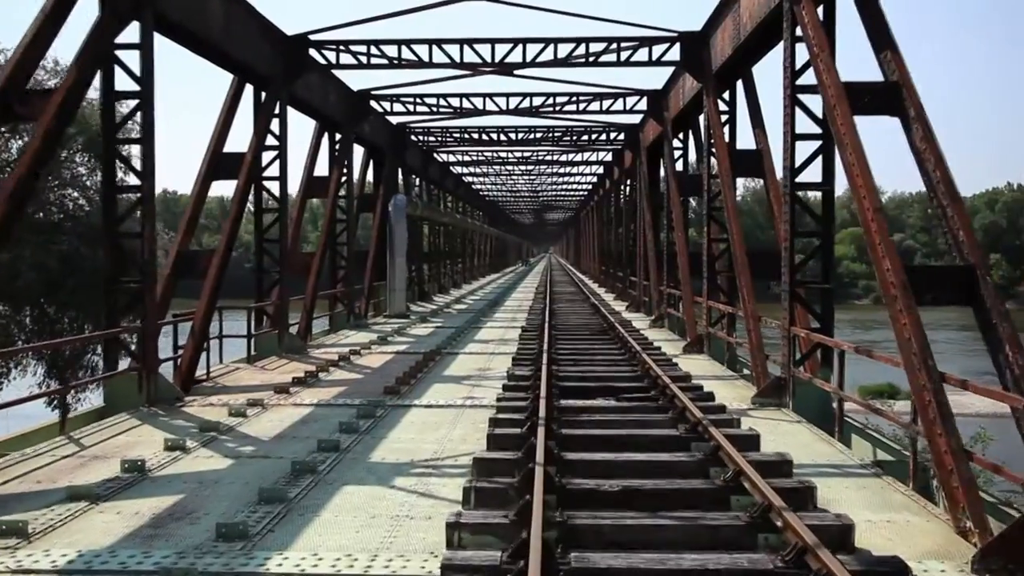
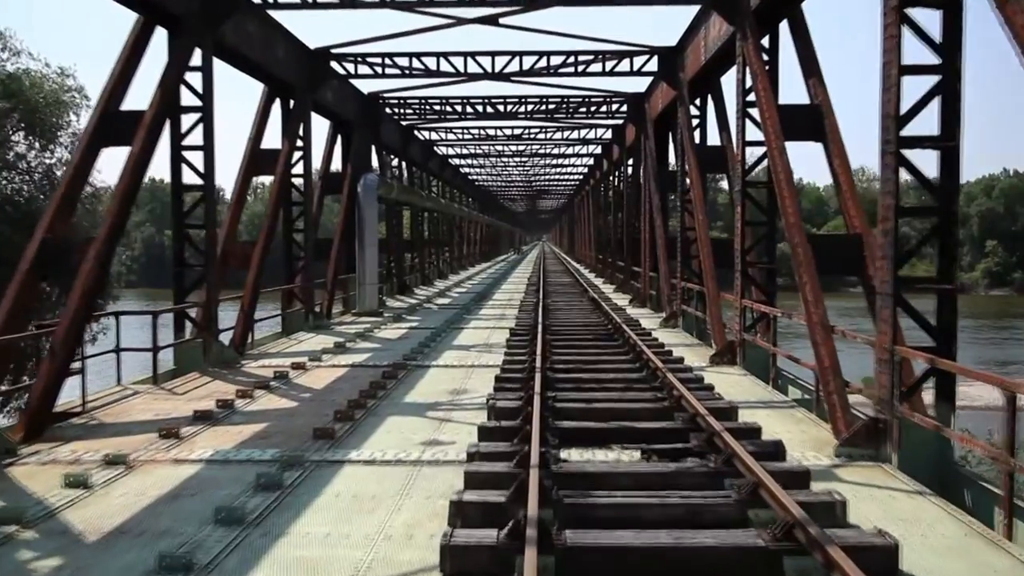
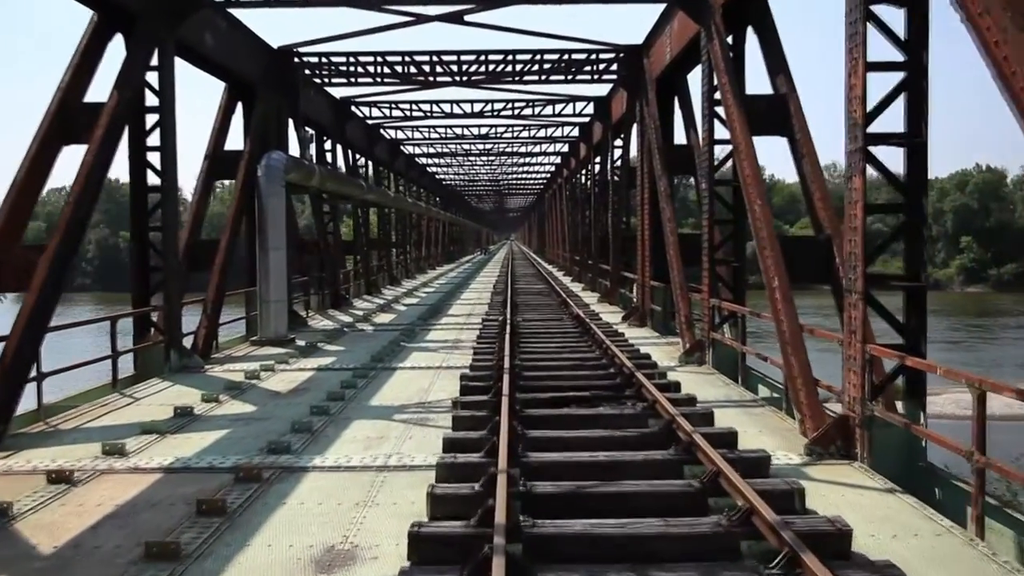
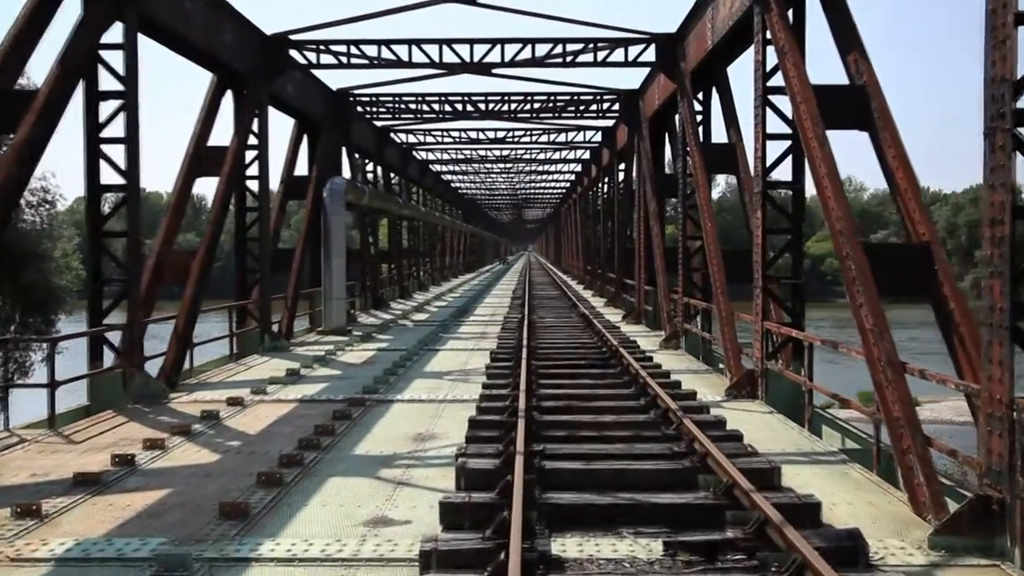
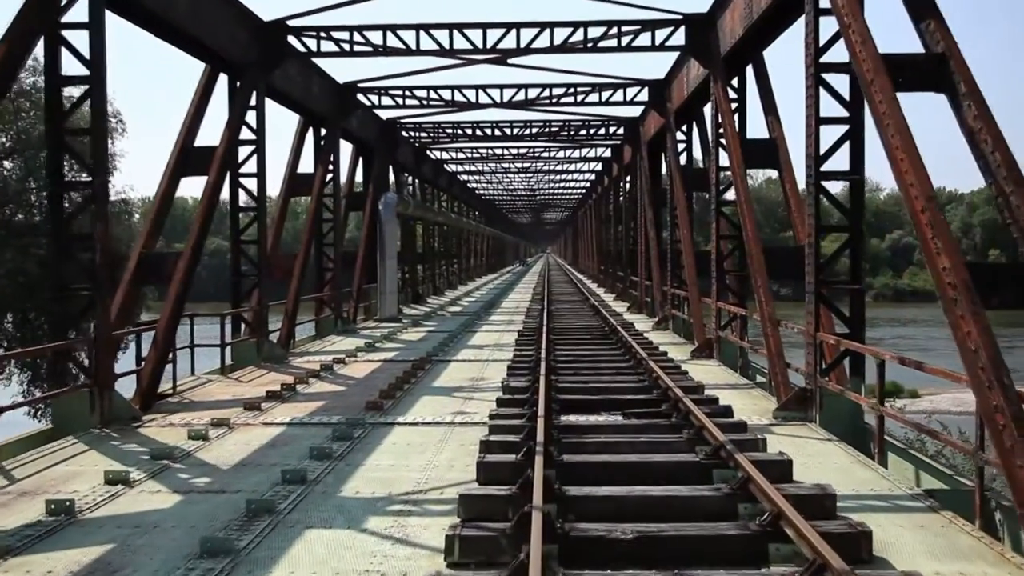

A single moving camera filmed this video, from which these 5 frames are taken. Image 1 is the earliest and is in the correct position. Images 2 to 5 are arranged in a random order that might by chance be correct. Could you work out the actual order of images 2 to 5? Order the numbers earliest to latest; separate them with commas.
5, 2, 4, 3
